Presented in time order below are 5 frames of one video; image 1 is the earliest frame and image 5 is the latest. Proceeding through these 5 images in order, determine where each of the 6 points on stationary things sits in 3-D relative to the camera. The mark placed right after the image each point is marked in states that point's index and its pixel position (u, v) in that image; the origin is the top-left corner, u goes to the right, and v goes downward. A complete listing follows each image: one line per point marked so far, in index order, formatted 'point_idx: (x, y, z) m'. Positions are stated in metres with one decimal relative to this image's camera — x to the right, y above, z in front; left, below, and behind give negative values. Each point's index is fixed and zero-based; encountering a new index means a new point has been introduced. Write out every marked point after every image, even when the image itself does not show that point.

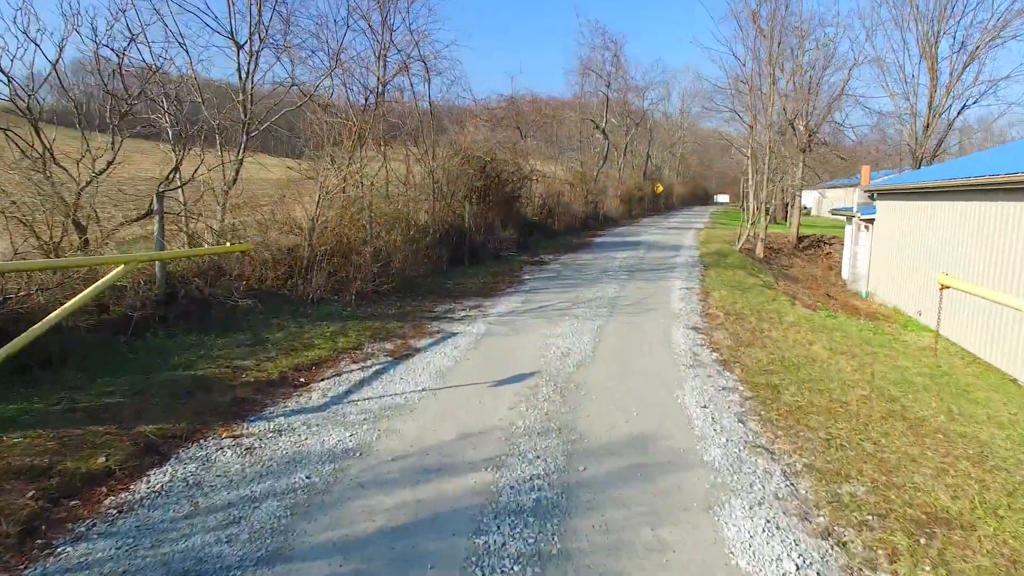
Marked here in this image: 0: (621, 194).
0: (+1.3, +1.1, +10.2) m
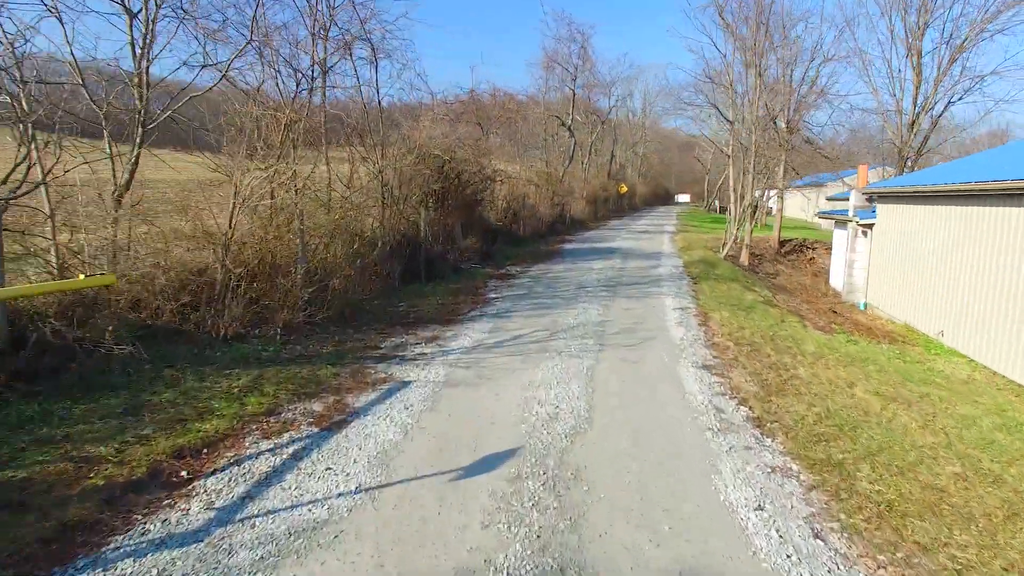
0: (+0.9, +1.1, +9.7) m
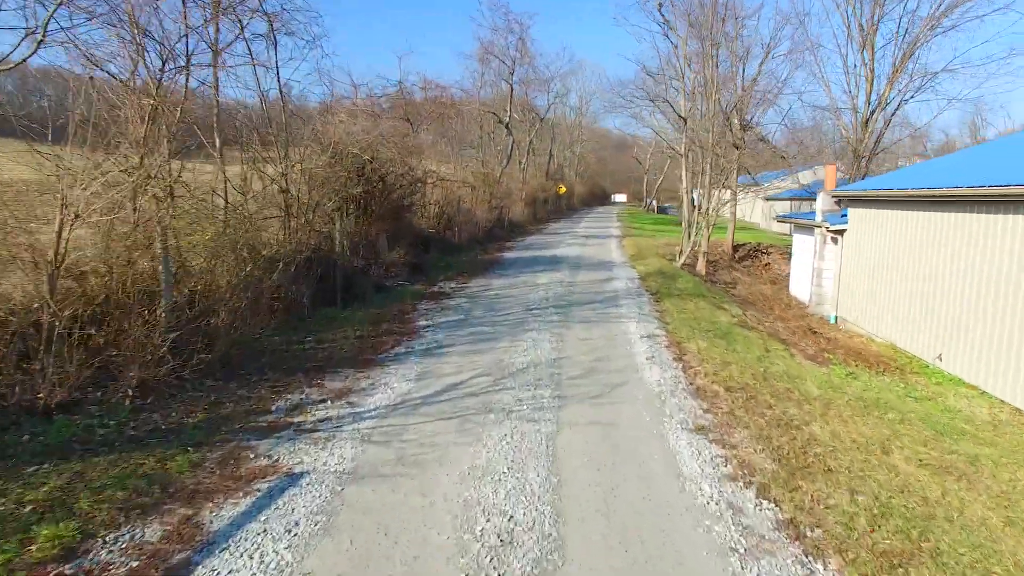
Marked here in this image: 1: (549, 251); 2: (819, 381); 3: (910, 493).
0: (+0.2, +1.0, +9.2) m
1: (+0.2, +0.2, +5.5) m
2: (+0.8, -0.2, +2.3) m
3: (+0.7, -0.3, +1.4) m
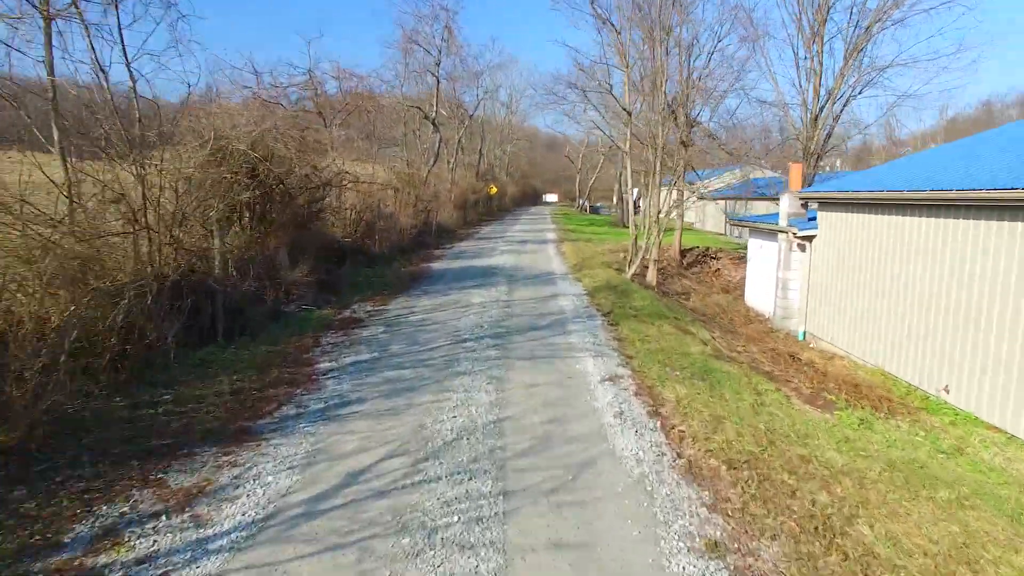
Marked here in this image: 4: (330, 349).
0: (-0.6, +0.9, +8.6) m
1: (-0.2, +0.2, +4.9) m
2: (+0.7, -0.3, +1.8) m
3: (+0.6, -0.4, +0.9) m
4: (-0.5, -0.2, +2.4) m
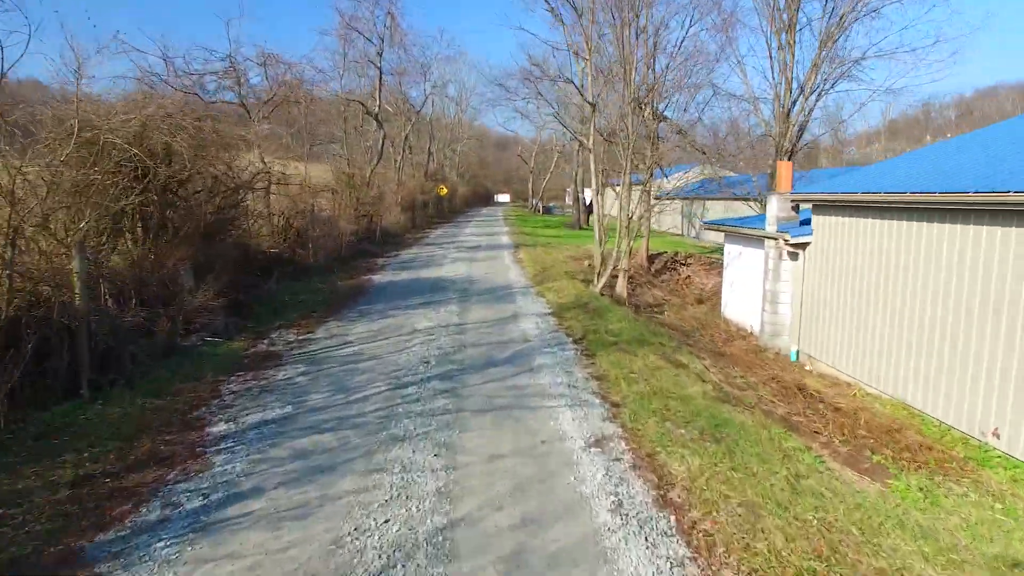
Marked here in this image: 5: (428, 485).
0: (-1.0, +0.8, +8.1) m
1: (-0.4, +0.1, +4.4) m
2: (+0.6, -0.4, +1.3) m
3: (+0.6, -0.5, +0.4) m
4: (-0.6, -0.2, +1.8) m
5: (-0.1, -0.3, +1.4) m
